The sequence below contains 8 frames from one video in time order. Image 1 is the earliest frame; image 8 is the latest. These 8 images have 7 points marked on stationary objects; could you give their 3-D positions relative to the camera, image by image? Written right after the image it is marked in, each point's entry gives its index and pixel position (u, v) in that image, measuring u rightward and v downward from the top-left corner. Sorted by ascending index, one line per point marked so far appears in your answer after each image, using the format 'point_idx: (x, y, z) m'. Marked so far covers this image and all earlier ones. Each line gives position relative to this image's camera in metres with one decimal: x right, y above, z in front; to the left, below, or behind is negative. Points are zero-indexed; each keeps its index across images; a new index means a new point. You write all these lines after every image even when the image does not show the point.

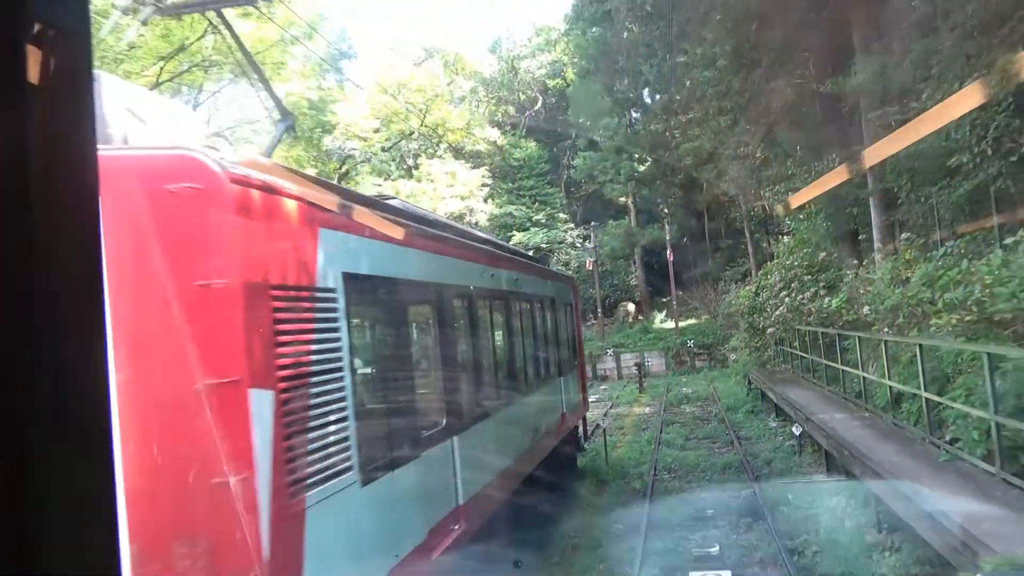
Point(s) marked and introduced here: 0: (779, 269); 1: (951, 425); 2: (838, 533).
0: (+5.2, +0.4, +18.9) m
1: (+3.3, -1.0, +7.4) m
2: (+2.6, -1.9, +7.7) m
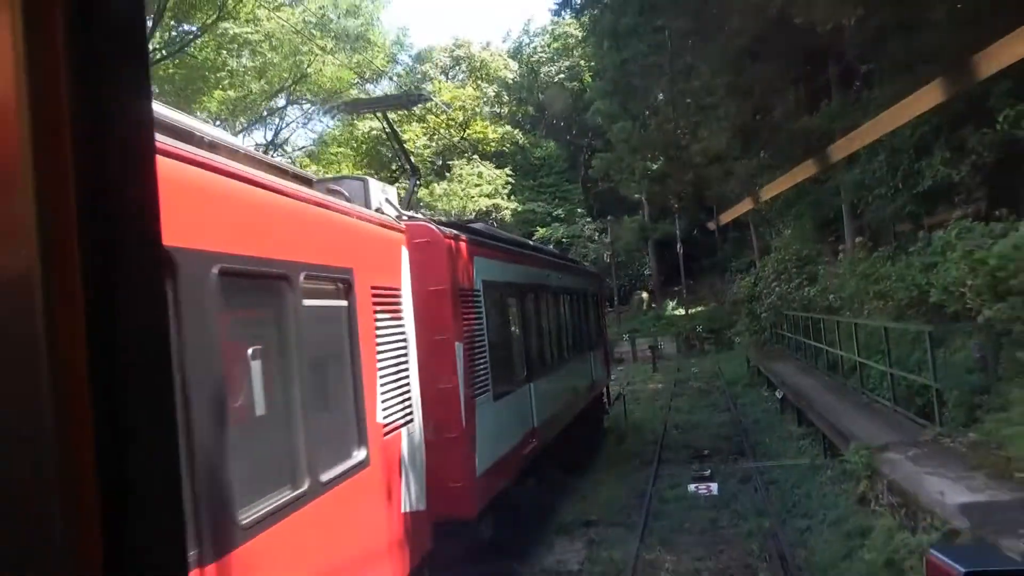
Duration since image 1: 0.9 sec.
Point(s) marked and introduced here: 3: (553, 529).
0: (+5.9, +0.6, +21.8) m
1: (+3.9, -1.0, +10.3) m
2: (+3.1, -1.9, +10.6) m
3: (+0.4, -2.2, +8.5) m
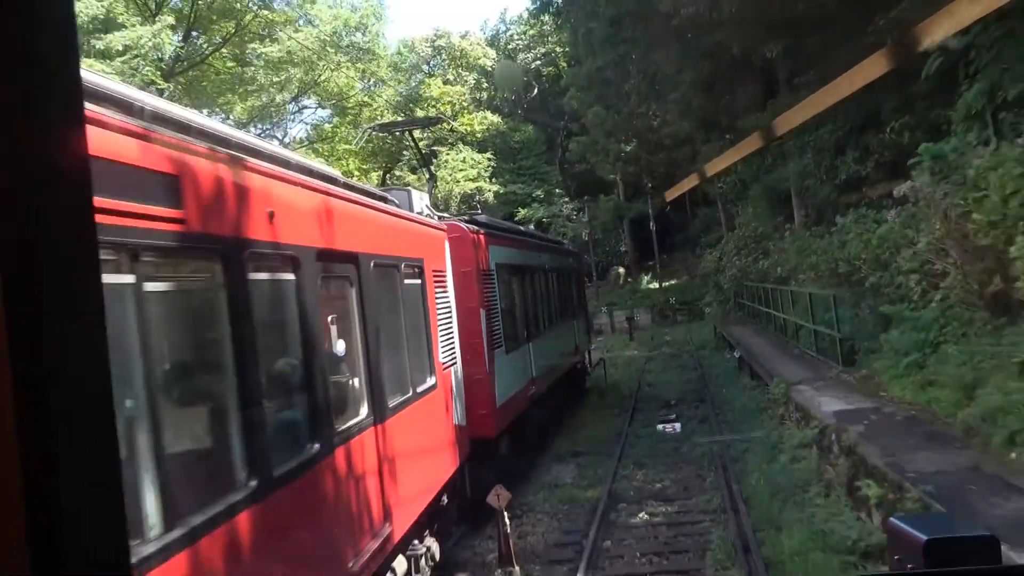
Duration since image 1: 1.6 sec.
0: (+5.6, +1.2, +24.1) m
1: (+3.9, -0.6, +12.7) m
2: (+3.1, -1.5, +12.9) m
3: (+0.4, -1.9, +10.8) m
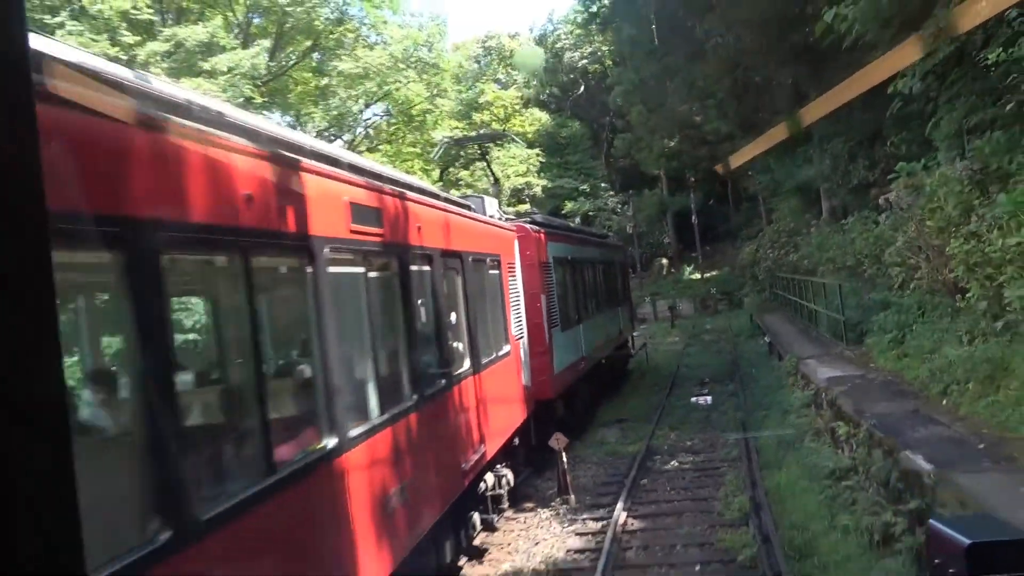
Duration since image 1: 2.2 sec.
0: (+6.9, +1.5, +25.7) m
1: (+4.6, -0.5, +14.3) m
2: (+3.9, -1.4, +14.7) m
3: (+1.1, -1.8, +12.6) m
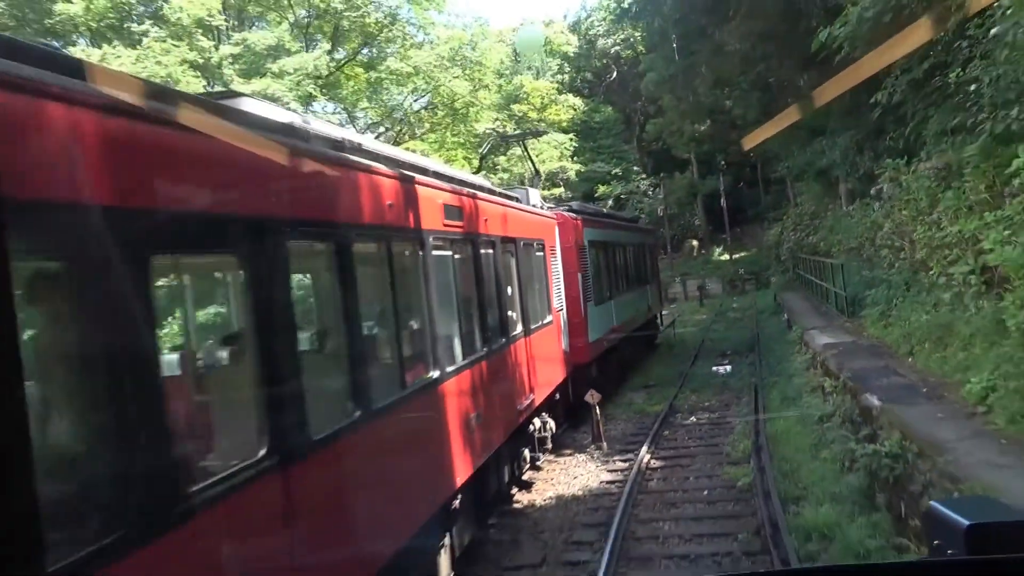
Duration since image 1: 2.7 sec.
0: (+7.9, +2.0, +27.0) m
1: (+5.3, -0.2, +15.8) m
2: (+4.6, -1.0, +16.1) m
3: (+1.7, -1.5, +14.2) m
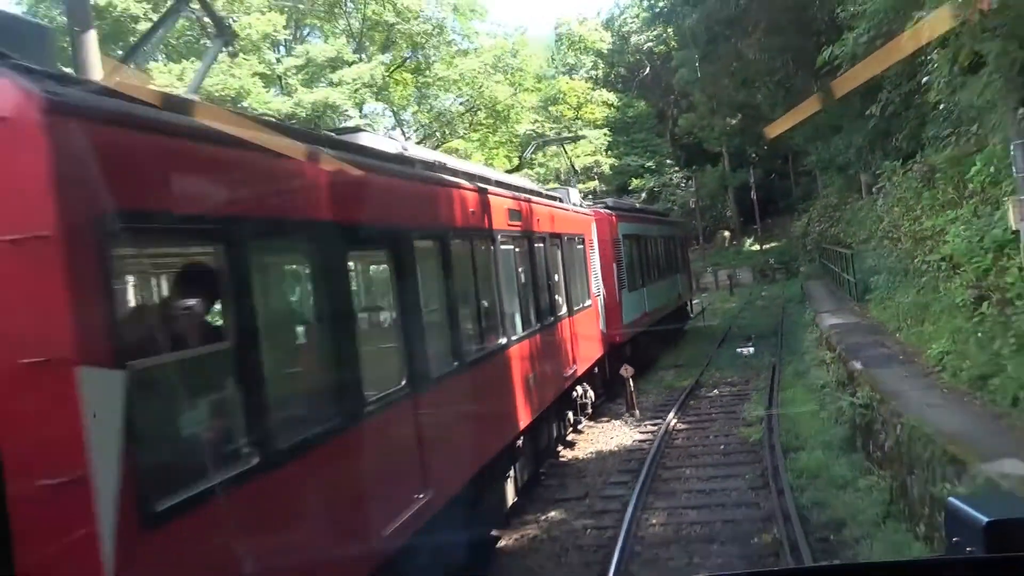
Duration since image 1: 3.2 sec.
0: (+9.0, +2.4, +28.2) m
1: (+6.0, +0.1, +17.1) m
2: (+5.3, -0.8, +17.5) m
3: (+2.4, -1.3, +15.7) m
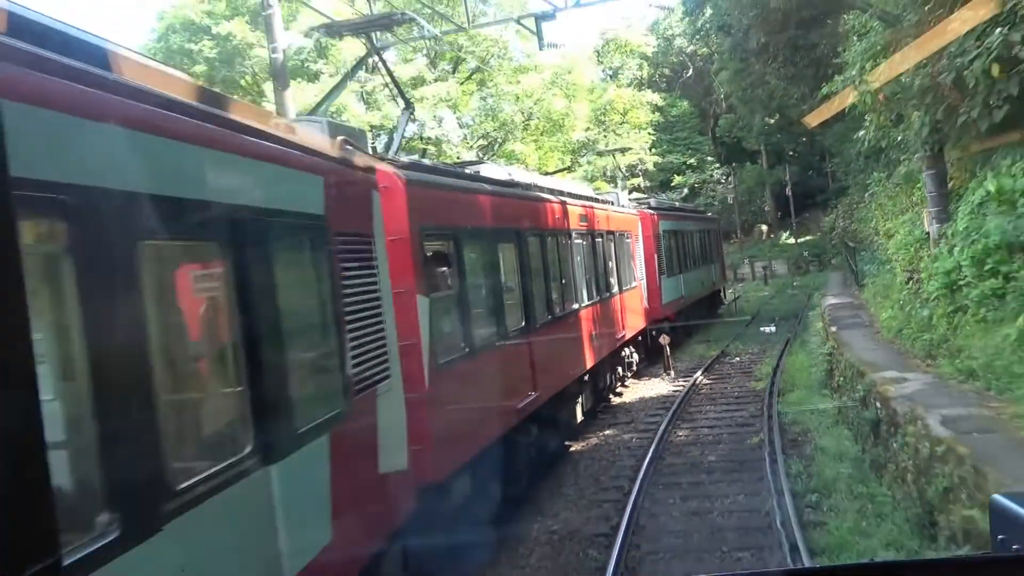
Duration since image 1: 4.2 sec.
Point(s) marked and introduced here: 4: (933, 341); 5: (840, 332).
0: (+10.7, +2.7, +30.9) m
1: (+7.2, +0.3, +20.0) m
2: (+6.5, -0.6, +20.4) m
3: (+3.5, -1.1, +18.7) m
4: (+3.4, -0.4, +7.7) m
5: (+3.8, -0.5, +11.0) m
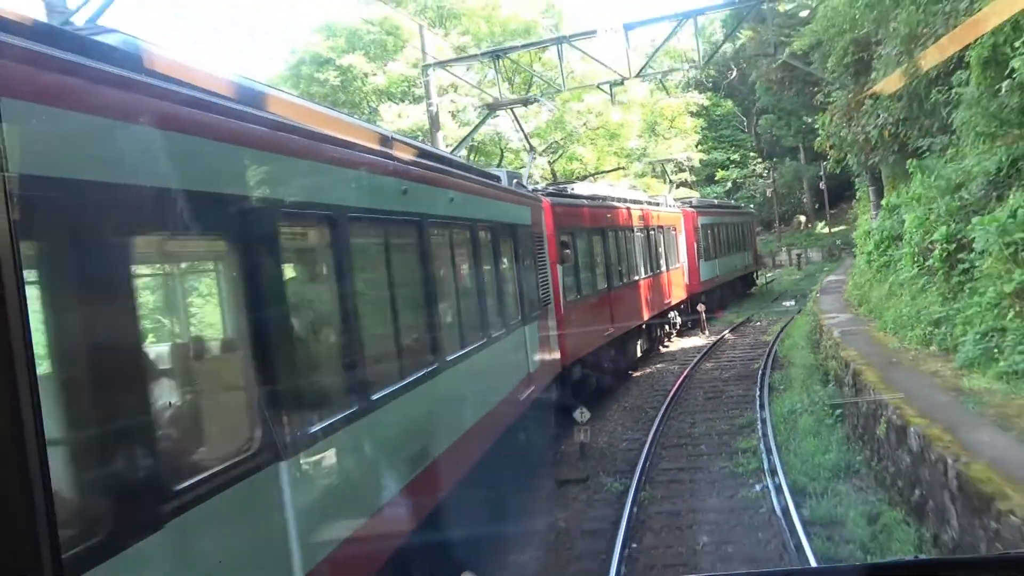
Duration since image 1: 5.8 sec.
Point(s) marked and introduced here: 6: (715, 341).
0: (+13.0, +3.2, +35.2) m
1: (+8.9, +0.8, +24.5) m
2: (+8.3, -0.1, +25.0) m
3: (+5.2, -0.6, +23.4) m
4: (+4.5, -0.1, +12.4) m
5: (+5.1, -0.1, +15.7) m
6: (+3.8, -1.0, +17.9) m
